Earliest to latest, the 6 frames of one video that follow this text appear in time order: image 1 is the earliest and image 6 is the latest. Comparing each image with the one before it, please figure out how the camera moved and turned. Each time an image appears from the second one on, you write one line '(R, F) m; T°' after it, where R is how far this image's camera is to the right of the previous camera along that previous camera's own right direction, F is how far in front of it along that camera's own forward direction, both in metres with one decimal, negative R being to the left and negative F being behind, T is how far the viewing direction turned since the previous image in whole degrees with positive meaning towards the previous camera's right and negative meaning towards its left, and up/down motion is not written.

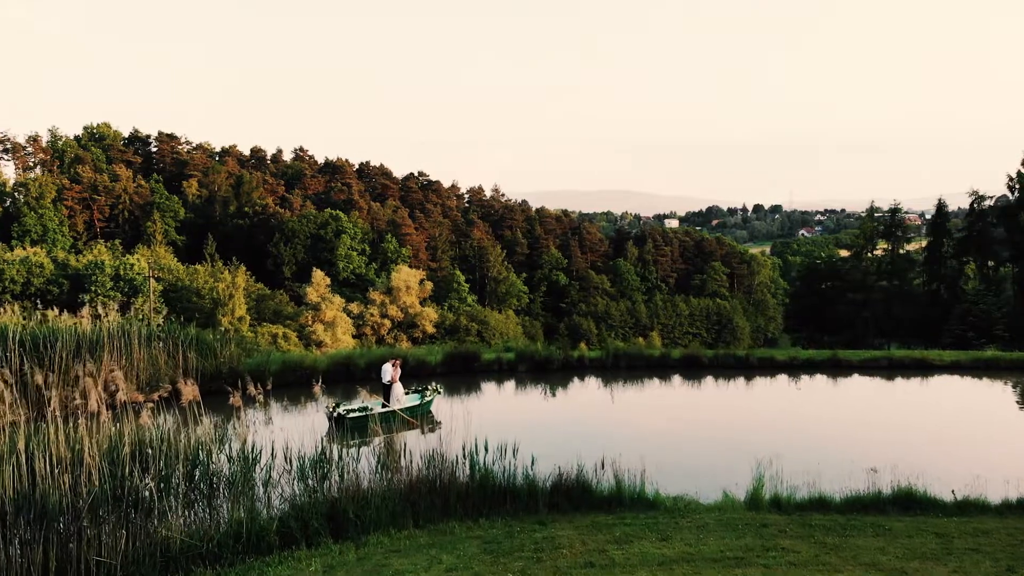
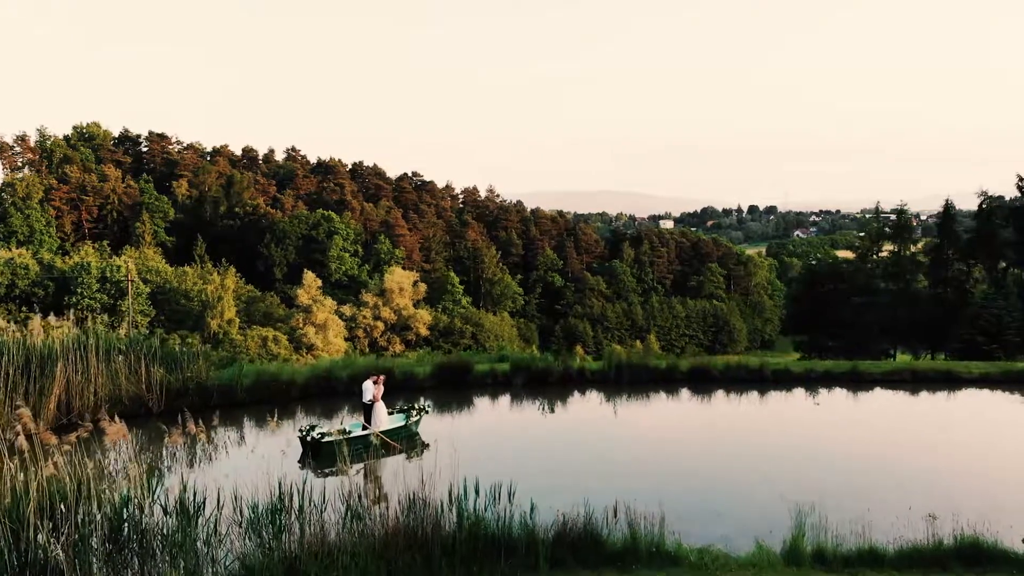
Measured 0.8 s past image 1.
(0.0, +0.8) m; 0°
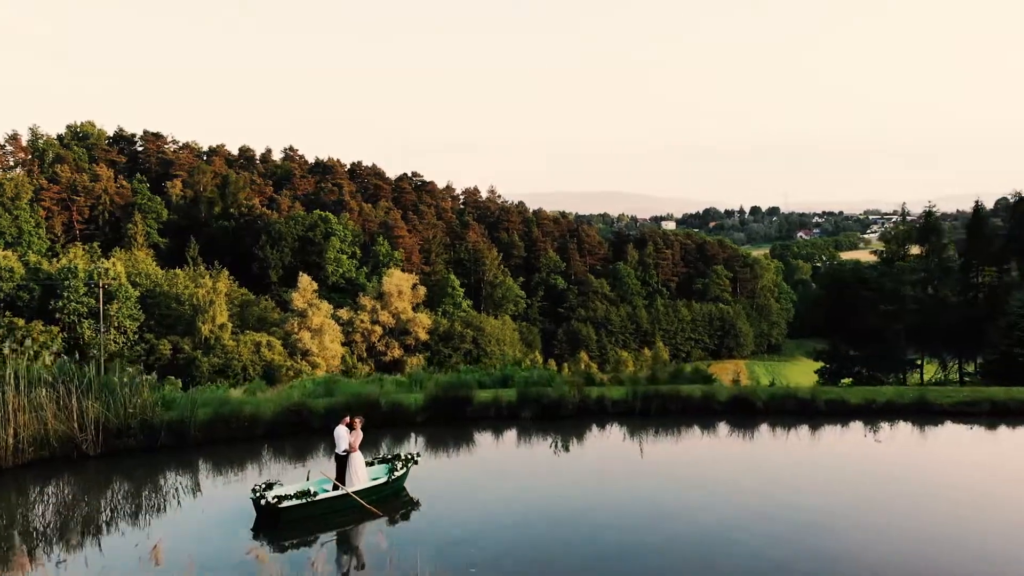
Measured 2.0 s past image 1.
(-0.1, +1.5) m; 0°
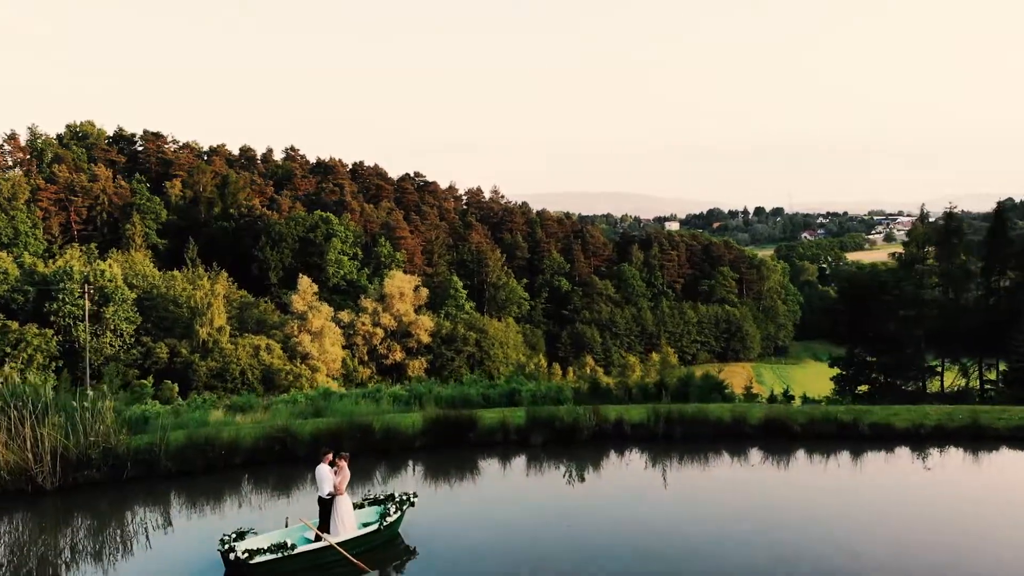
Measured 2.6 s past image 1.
(-0.1, +0.9) m; 0°
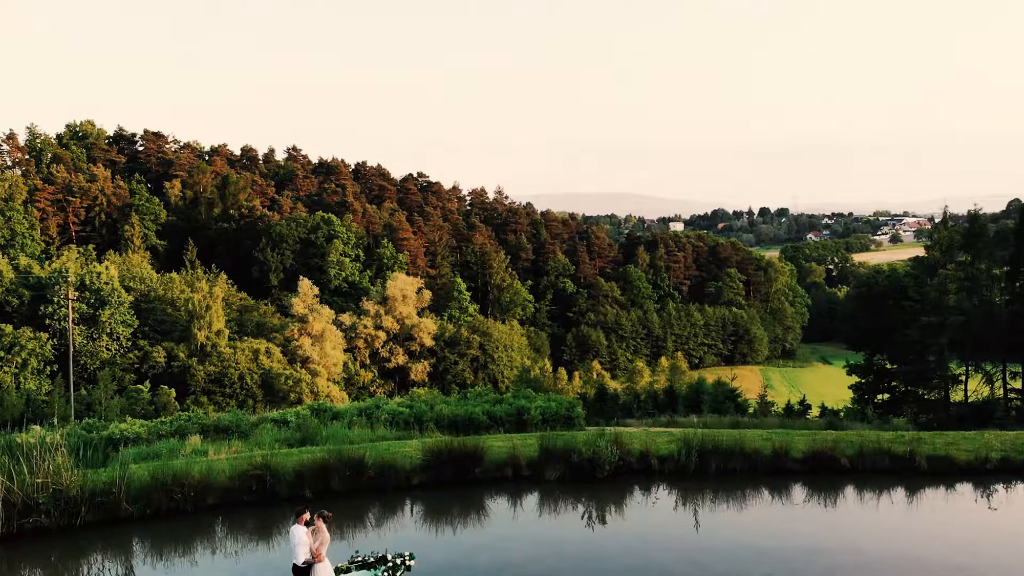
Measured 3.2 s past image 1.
(-0.1, +0.9) m; 0°
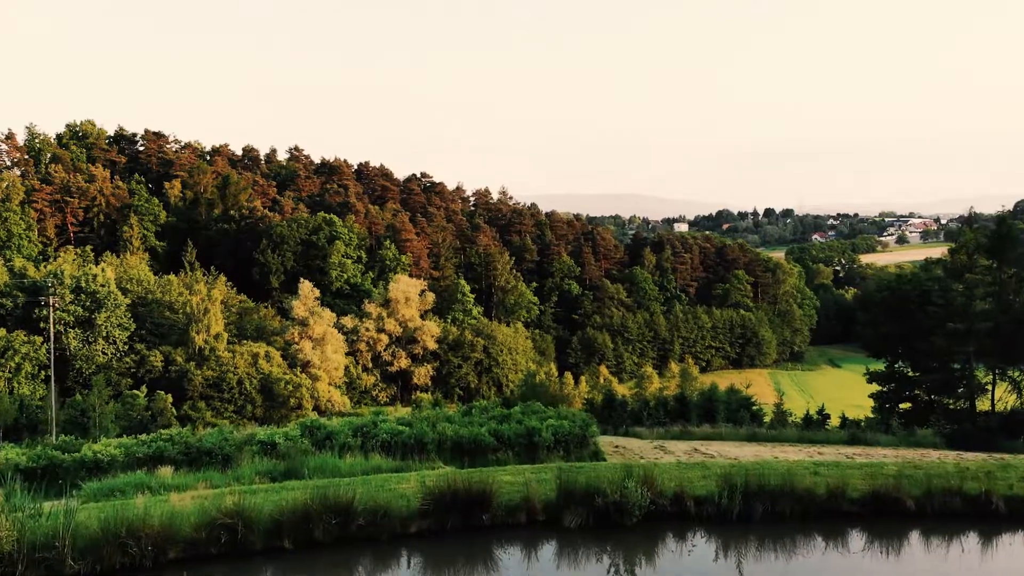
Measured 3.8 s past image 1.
(-0.1, +0.9) m; 0°
